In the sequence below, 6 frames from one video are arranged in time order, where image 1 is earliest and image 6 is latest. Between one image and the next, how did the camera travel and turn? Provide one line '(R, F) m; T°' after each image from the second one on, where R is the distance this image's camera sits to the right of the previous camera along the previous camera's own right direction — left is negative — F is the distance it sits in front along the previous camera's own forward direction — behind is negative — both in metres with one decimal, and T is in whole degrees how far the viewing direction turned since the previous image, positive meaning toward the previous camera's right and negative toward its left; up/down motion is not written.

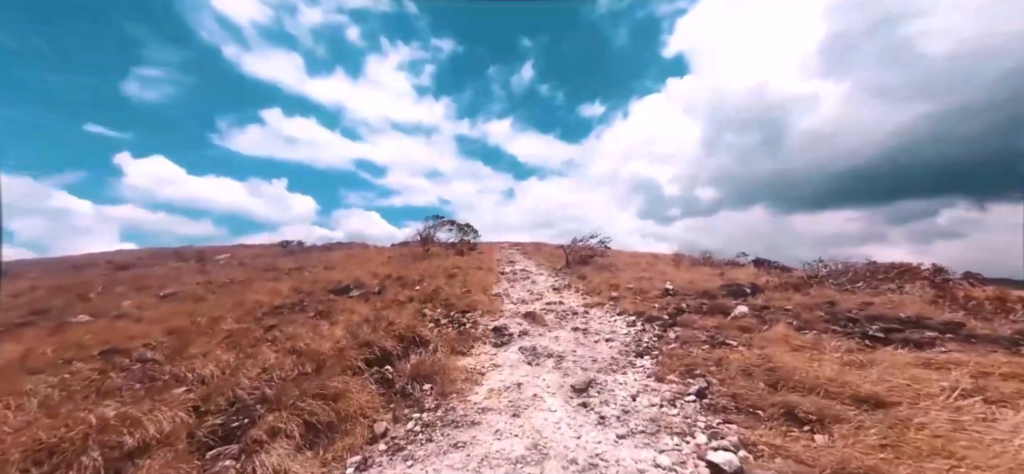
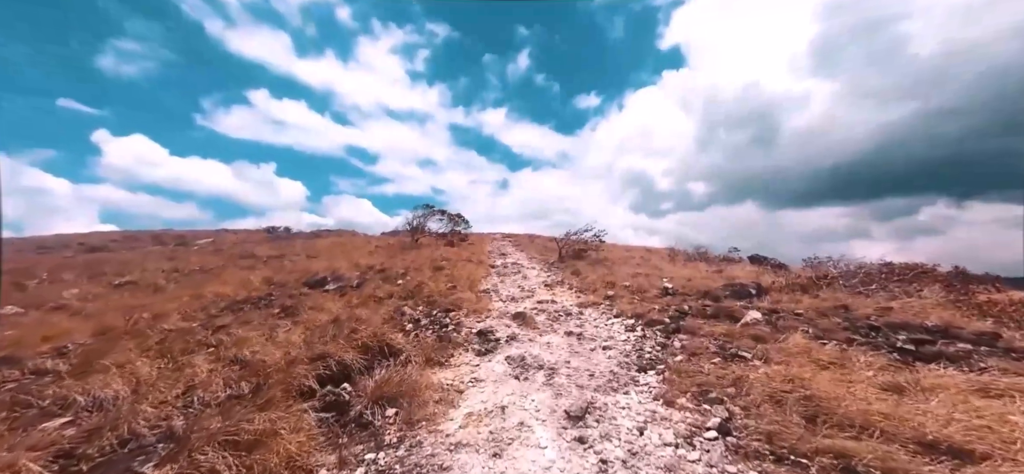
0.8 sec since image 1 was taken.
(+0.1, +1.0) m; +1°
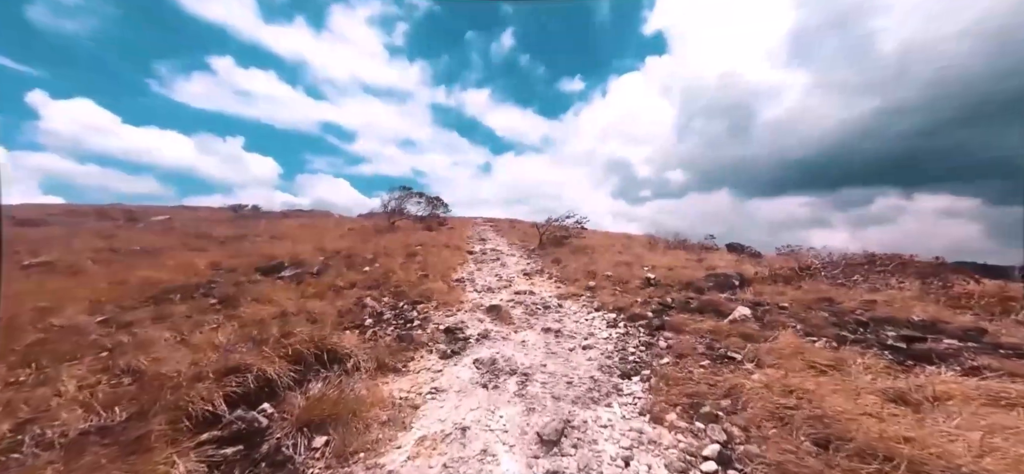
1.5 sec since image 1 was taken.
(+0.2, +0.8) m; +3°
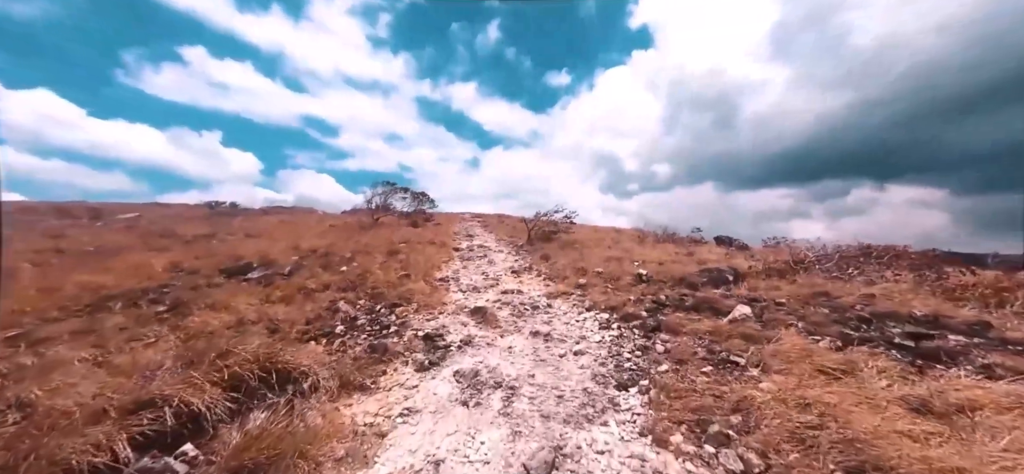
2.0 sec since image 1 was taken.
(+0.1, +0.6) m; +2°
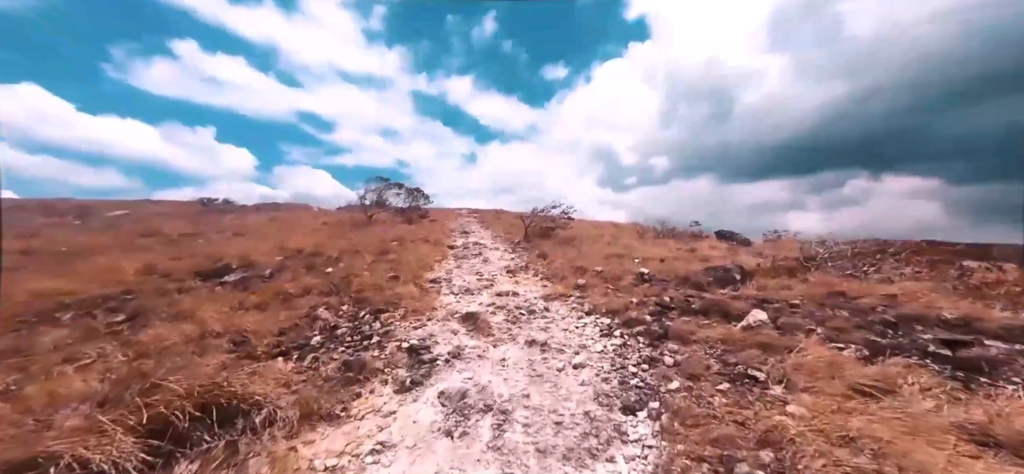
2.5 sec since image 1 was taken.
(+0.1, +0.6) m; 0°
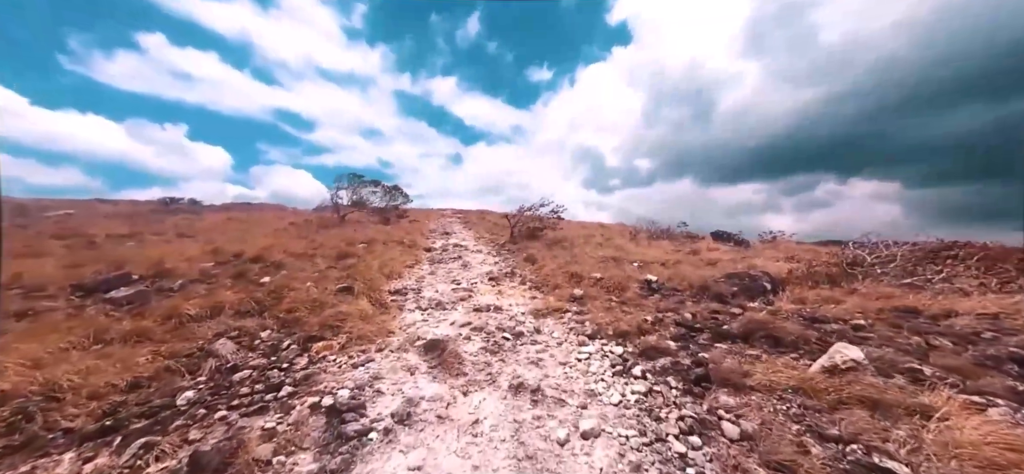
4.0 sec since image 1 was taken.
(+0.1, +2.0) m; +2°
